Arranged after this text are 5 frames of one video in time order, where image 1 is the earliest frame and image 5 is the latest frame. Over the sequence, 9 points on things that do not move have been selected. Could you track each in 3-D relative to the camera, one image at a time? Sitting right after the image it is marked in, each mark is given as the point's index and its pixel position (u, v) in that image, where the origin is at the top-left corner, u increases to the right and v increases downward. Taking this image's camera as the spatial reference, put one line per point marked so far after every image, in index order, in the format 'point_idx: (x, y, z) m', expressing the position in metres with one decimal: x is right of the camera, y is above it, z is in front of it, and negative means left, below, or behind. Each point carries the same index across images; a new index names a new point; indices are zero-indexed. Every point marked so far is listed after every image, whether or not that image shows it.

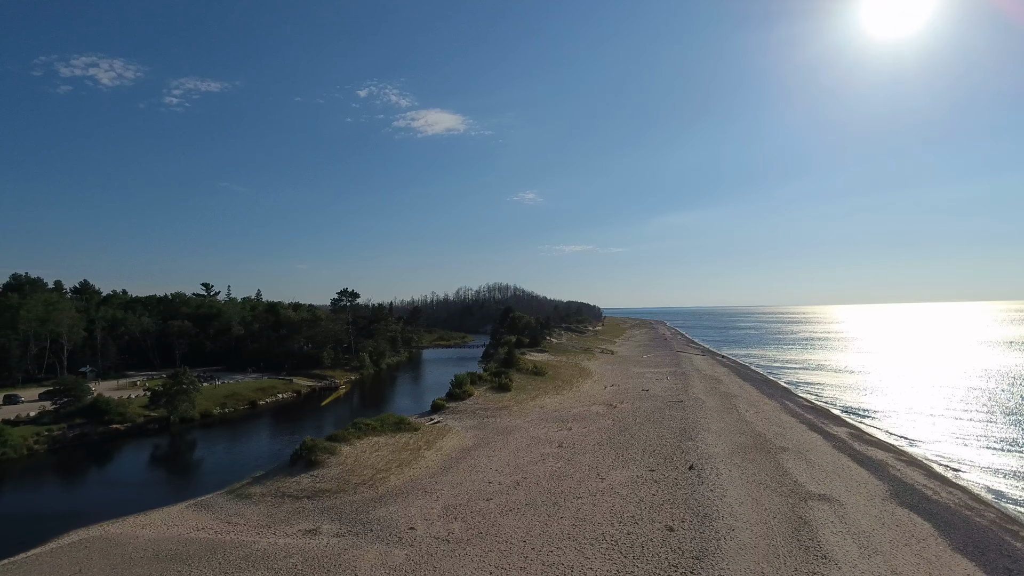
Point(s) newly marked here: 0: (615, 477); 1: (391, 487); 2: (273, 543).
0: (+3.8, -6.9, +18.8) m
1: (-4.3, -7.0, +18.2) m
2: (-6.9, -7.3, +14.8) m
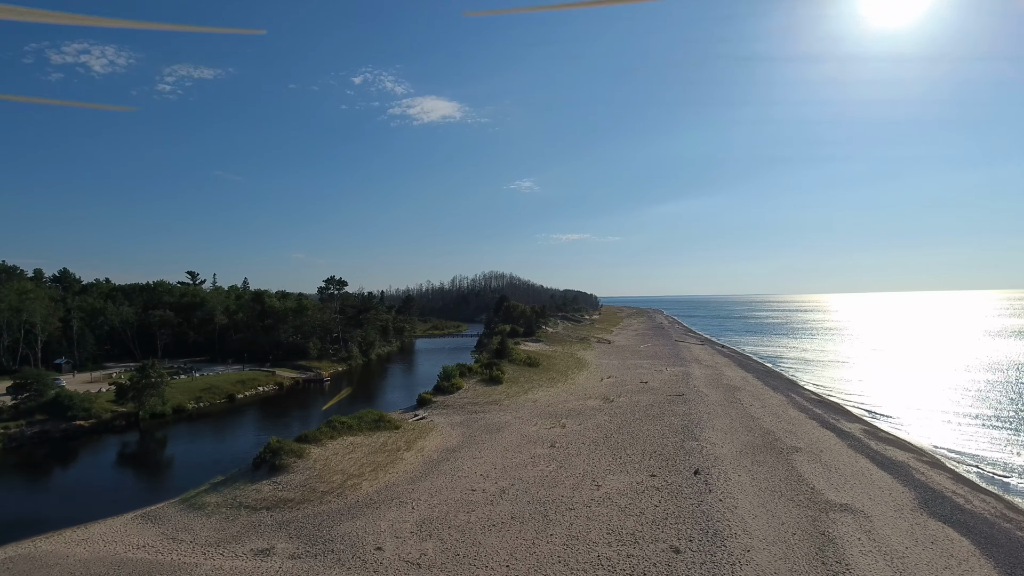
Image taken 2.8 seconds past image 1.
0: (+3.3, -6.4, +16.9) m
1: (-4.8, -6.6, +16.2) m
2: (-7.3, -6.9, +12.8) m
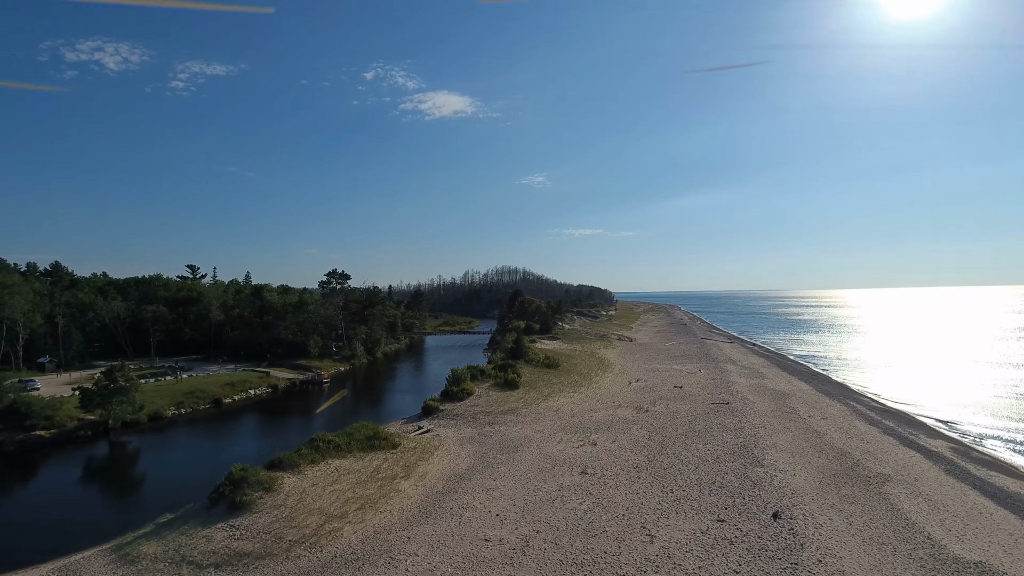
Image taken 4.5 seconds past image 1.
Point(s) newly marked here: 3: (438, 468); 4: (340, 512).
0: (+3.9, -6.1, +12.9) m
1: (-4.1, -6.3, +12.4) m
2: (-6.8, -6.7, +9.1) m
3: (-2.5, -6.1, +17.5) m
4: (-4.7, -6.1, +14.0) m
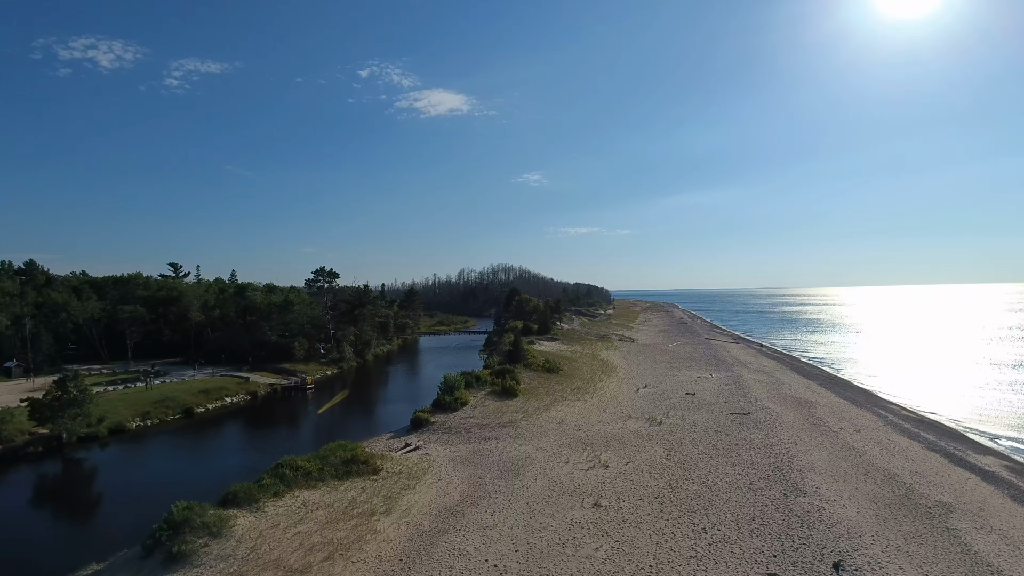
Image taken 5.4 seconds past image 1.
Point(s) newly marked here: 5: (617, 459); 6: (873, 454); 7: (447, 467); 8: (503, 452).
0: (+4.0, -6.1, +10.3) m
1: (-4.1, -6.3, +9.8) m
2: (-6.7, -6.7, +6.4) m
3: (-2.5, -6.1, +14.9) m
4: (-4.6, -6.1, +11.4) m
5: (+3.7, -6.1, +18.3) m
6: (+13.6, -6.2, +19.4) m
7: (-2.3, -6.2, +17.6) m
8: (-0.3, -6.1, +19.2) m
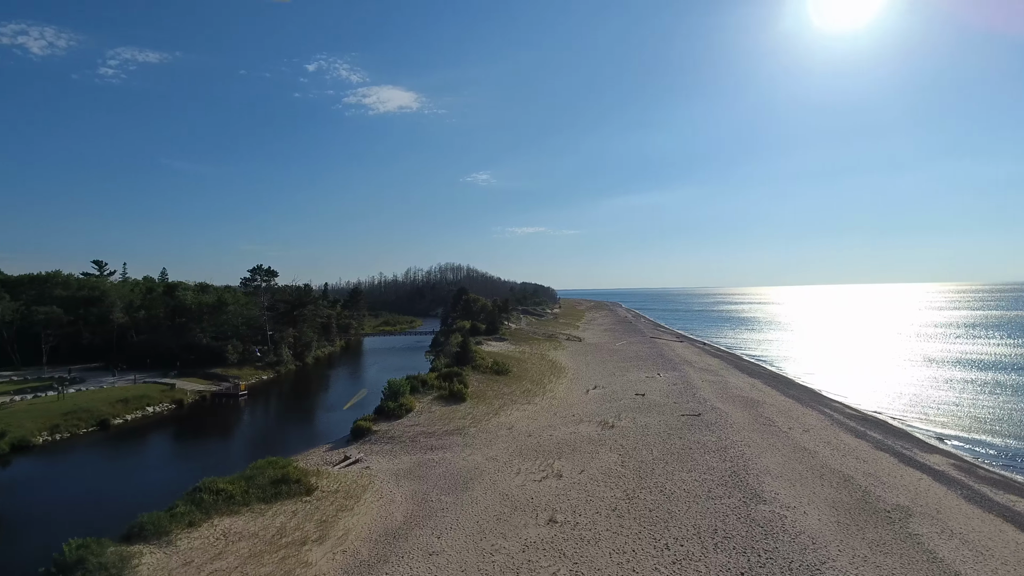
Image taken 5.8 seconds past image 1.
0: (+3.1, -6.1, +9.4) m
1: (-4.9, -6.2, +8.1) m
2: (-7.2, -6.6, +4.6) m
3: (-3.8, -6.1, +13.4) m
4: (-5.6, -6.1, +9.7) m
5: (+2.1, -6.1, +17.4) m
6: (+11.8, -6.3, +19.4) m
7: (-3.8, -6.1, +16.2) m
8: (-2.0, -6.1, +17.8) m
